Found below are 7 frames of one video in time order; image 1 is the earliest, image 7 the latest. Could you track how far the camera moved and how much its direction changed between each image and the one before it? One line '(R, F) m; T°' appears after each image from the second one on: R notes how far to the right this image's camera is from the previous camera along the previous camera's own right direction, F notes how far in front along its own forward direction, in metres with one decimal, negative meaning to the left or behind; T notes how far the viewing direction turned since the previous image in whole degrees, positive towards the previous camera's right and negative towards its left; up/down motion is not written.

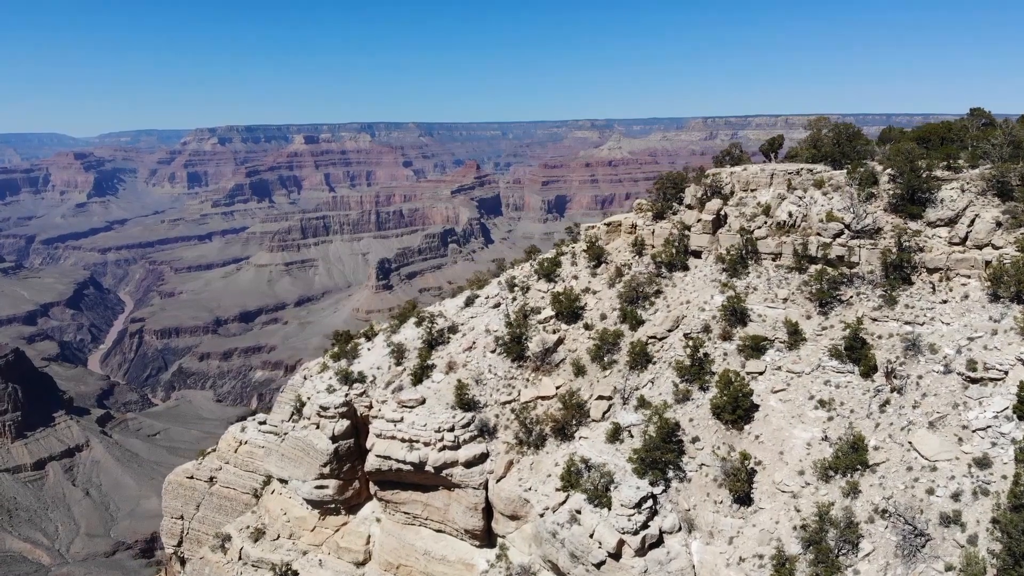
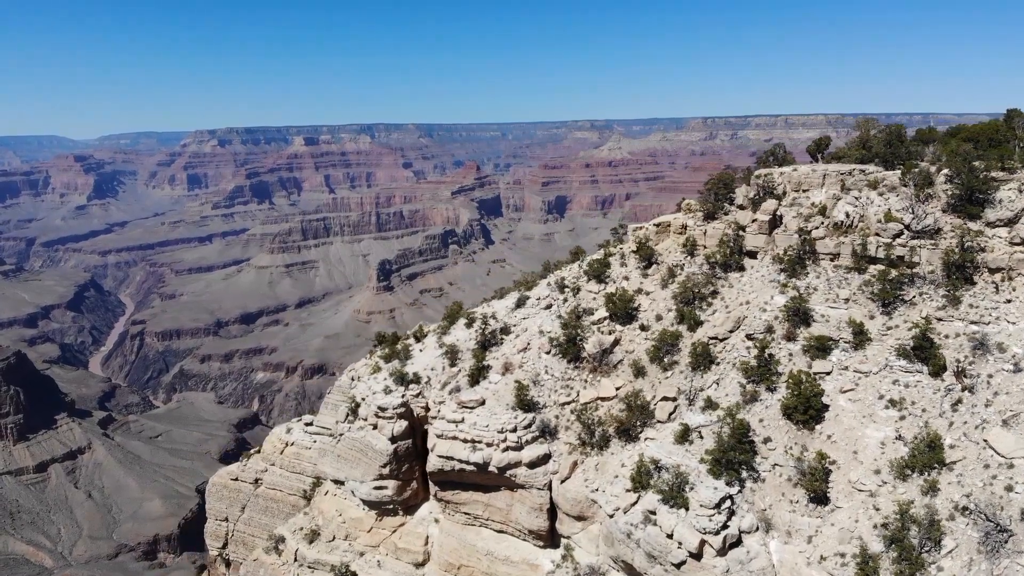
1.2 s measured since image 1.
(-1.2, 0.0) m; 0°
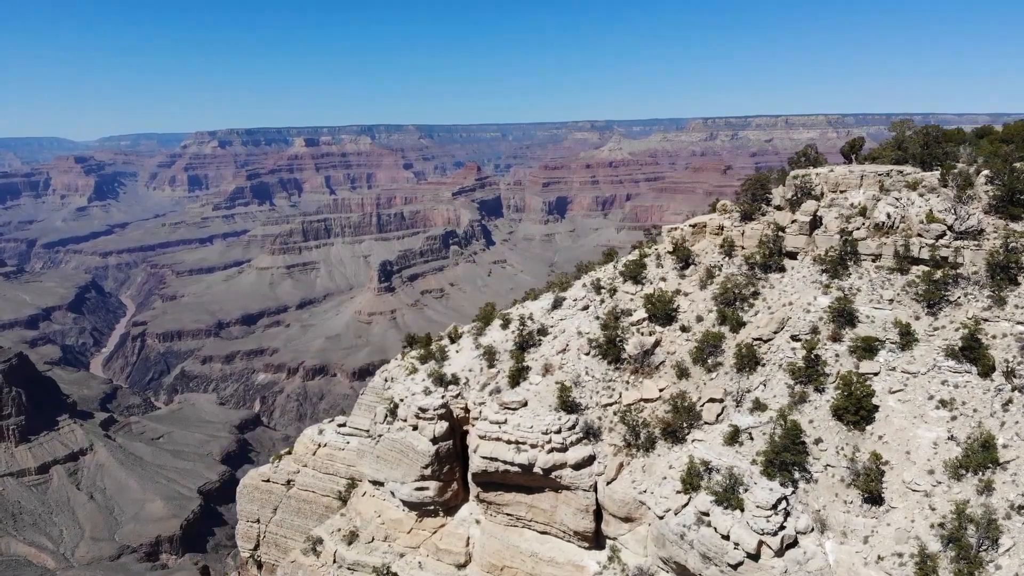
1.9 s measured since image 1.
(-0.9, 0.0) m; 0°
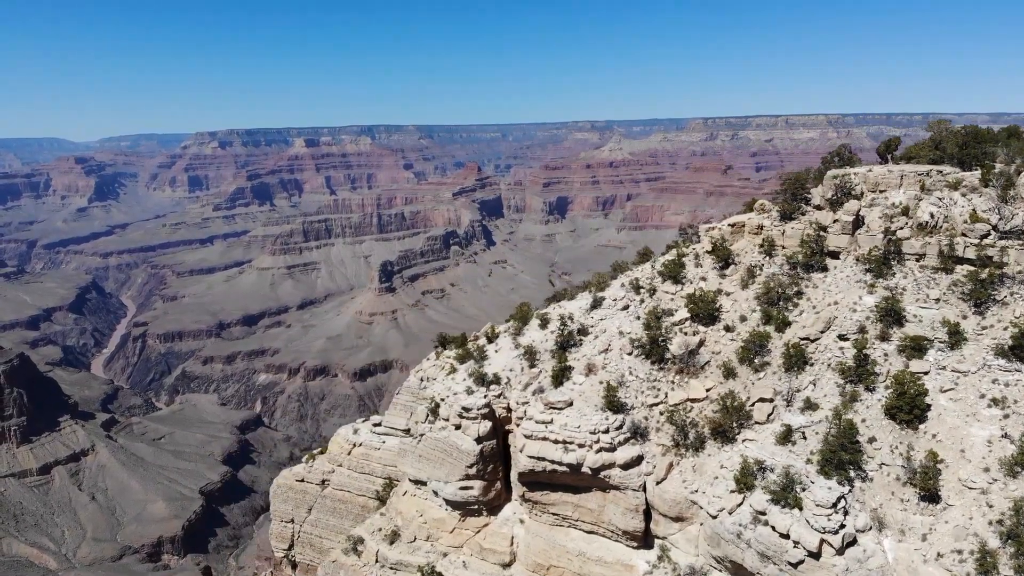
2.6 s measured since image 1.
(-0.9, 0.0) m; 0°
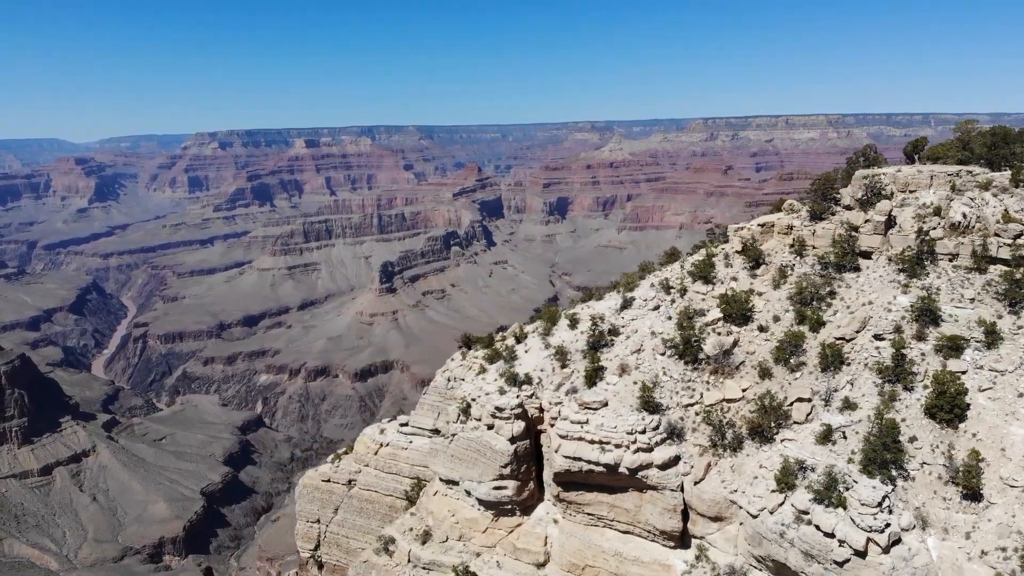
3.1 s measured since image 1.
(-0.7, 0.0) m; 0°
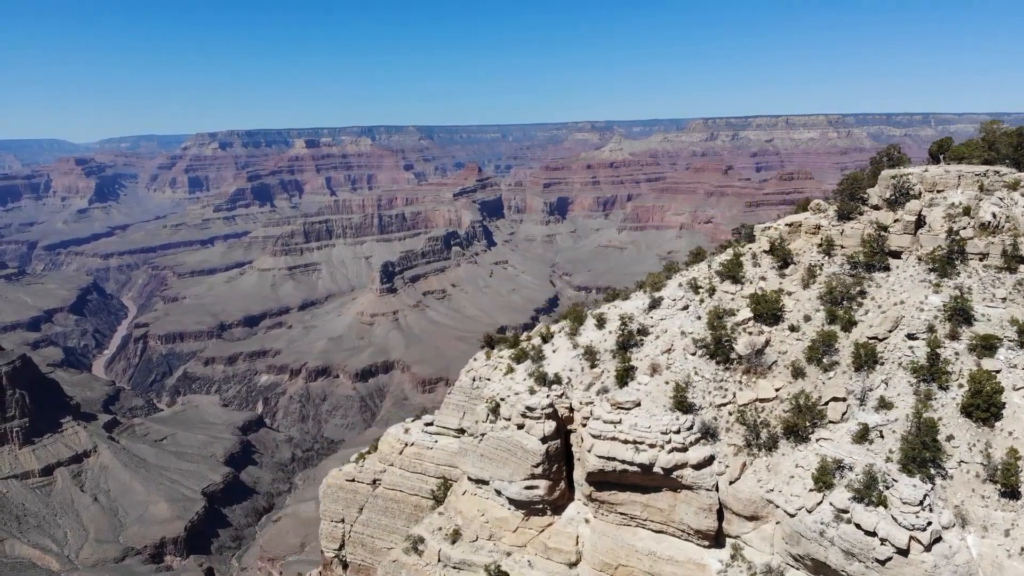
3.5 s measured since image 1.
(-0.7, 0.0) m; 0°
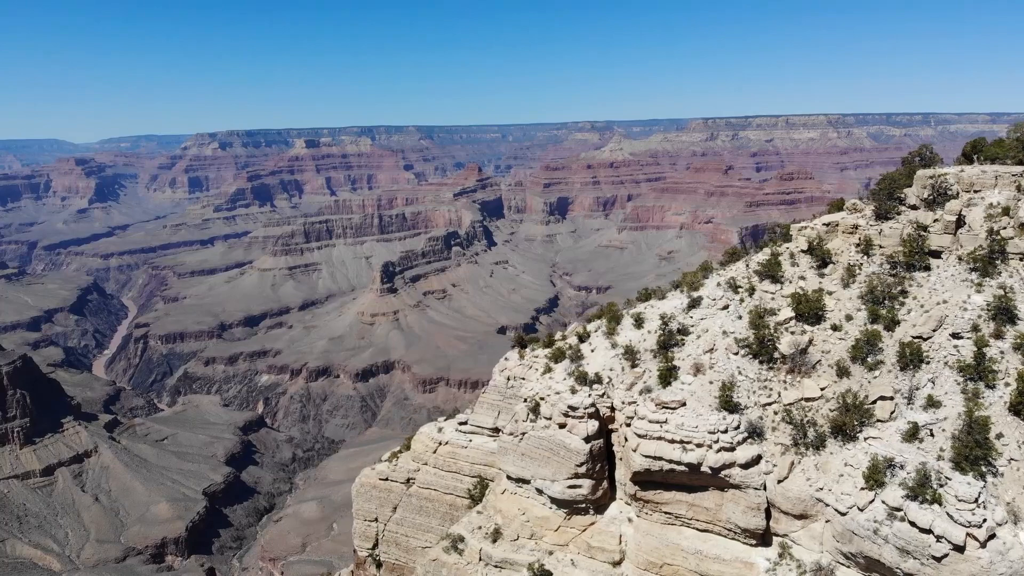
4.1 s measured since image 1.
(-0.9, -0.1) m; 0°
